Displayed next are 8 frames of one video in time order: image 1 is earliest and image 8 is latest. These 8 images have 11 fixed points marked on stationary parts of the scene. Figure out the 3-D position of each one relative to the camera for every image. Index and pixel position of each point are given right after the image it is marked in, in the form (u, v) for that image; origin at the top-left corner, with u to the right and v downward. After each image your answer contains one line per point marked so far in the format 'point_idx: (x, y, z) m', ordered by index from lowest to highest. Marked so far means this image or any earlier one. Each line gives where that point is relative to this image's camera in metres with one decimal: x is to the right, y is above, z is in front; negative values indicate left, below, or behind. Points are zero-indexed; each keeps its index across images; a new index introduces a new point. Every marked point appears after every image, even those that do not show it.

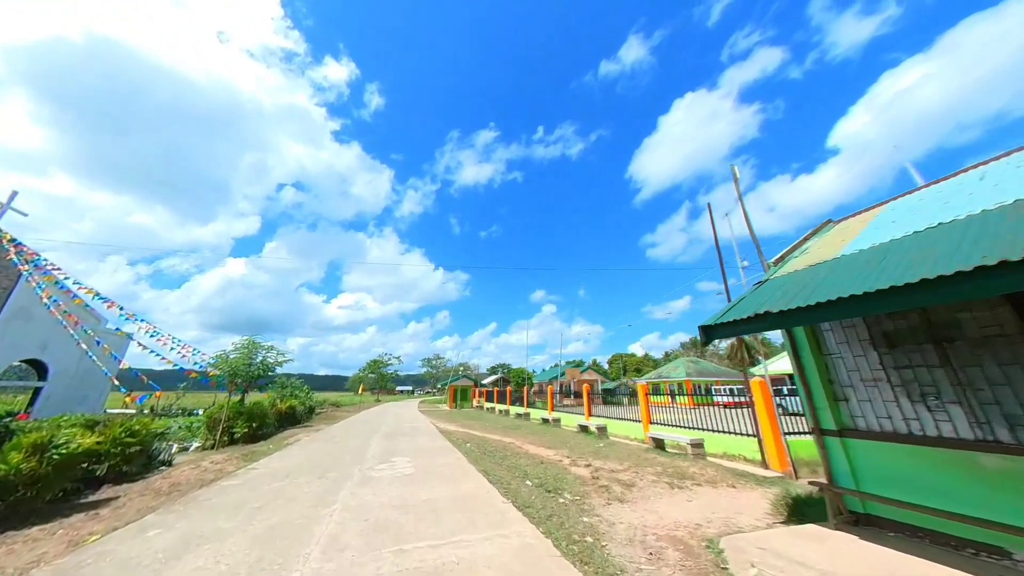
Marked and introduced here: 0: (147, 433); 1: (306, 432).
0: (-7.0, -2.8, +7.9) m
1: (-6.8, -4.8, +13.6) m
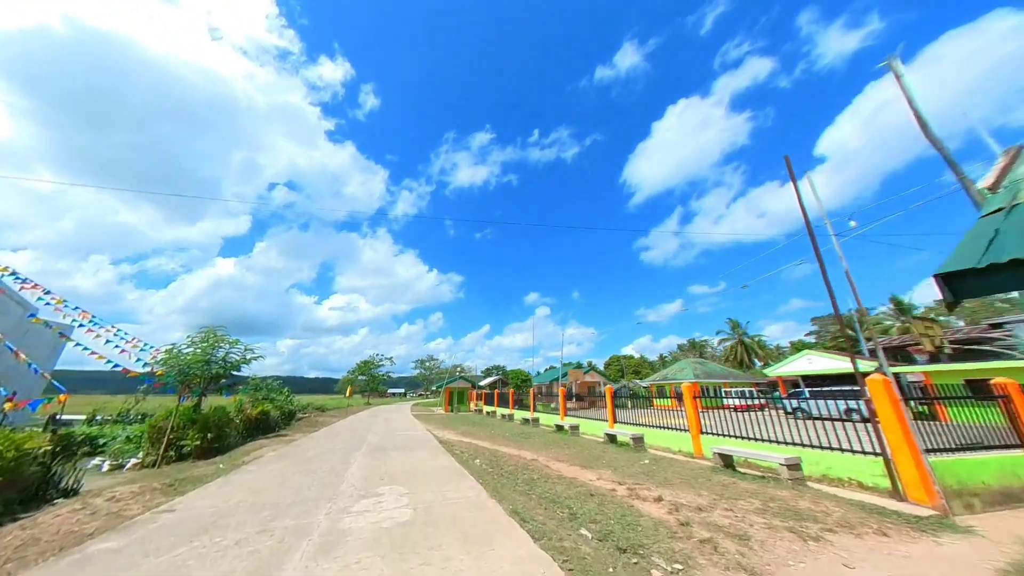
0: (-6.5, -2.2, +5.5) m
1: (-6.4, -4.2, +11.1) m
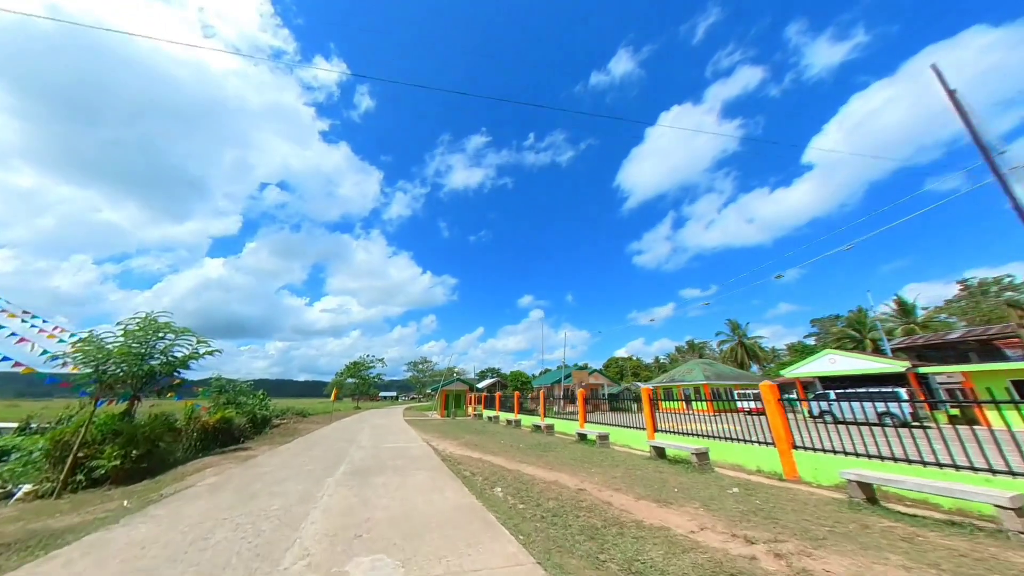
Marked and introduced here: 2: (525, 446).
0: (-5.9, -1.6, +3.0) m
1: (-5.9, -3.6, +8.6) m
2: (+0.4, -4.4, +11.4) m
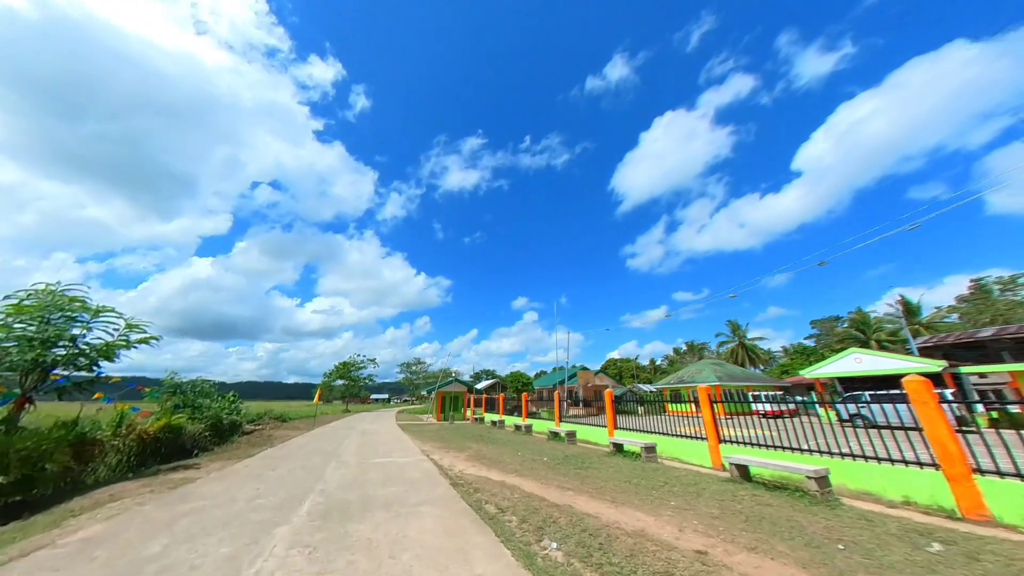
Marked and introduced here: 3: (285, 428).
0: (-5.3, -0.9, +0.5) m
1: (-5.4, -3.0, +6.2) m
2: (+0.9, -3.8, +9.1) m
3: (-10.6, -6.6, +19.1) m
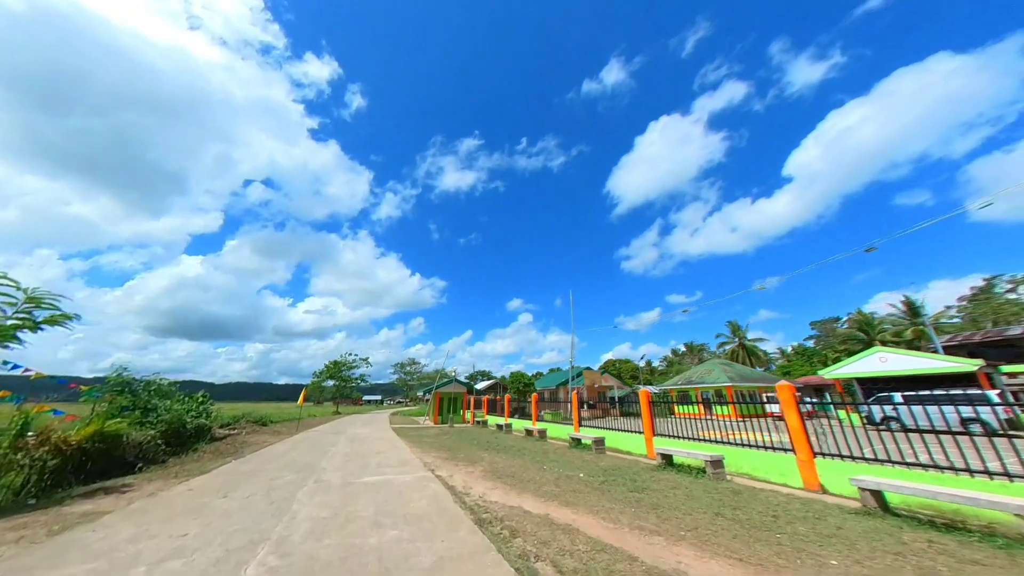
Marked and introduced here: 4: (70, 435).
0: (-4.6, -0.3, -1.5) m
1: (-4.8, -2.4, +4.1) m
2: (+1.4, -3.3, +7.1) m
3: (-10.3, -6.0, +17.0) m
4: (-7.6, -2.5, +7.1) m
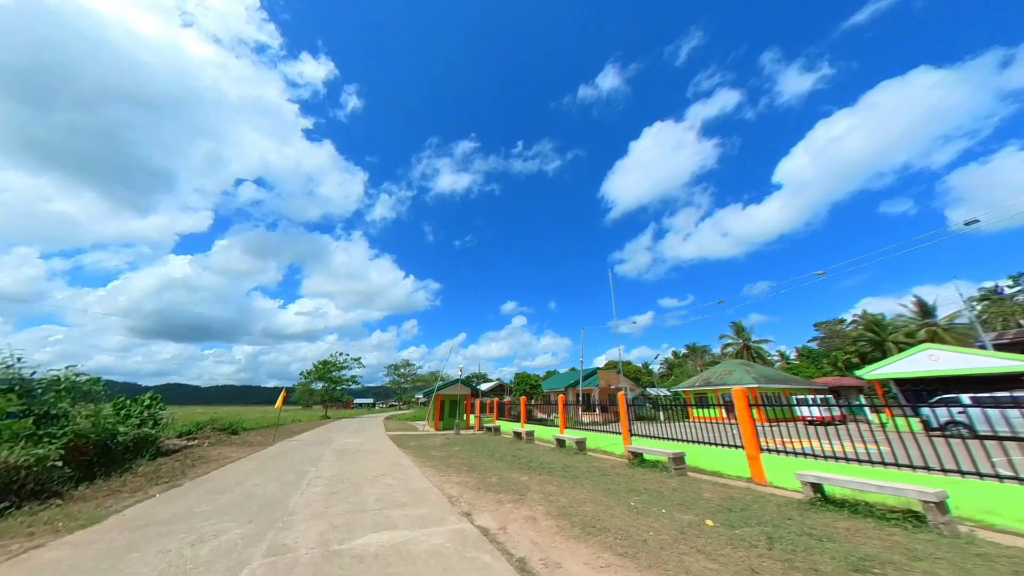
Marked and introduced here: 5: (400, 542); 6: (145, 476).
0: (-3.5, +0.5, -4.4) m
1: (-3.8, -1.6, +1.2) m
2: (+2.4, -2.6, +4.3) m
3: (-9.4, -5.3, +13.9) m
4: (-6.6, -1.7, +4.1) m
5: (-1.0, -2.4, +3.9) m
6: (-7.7, -3.9, +8.9) m
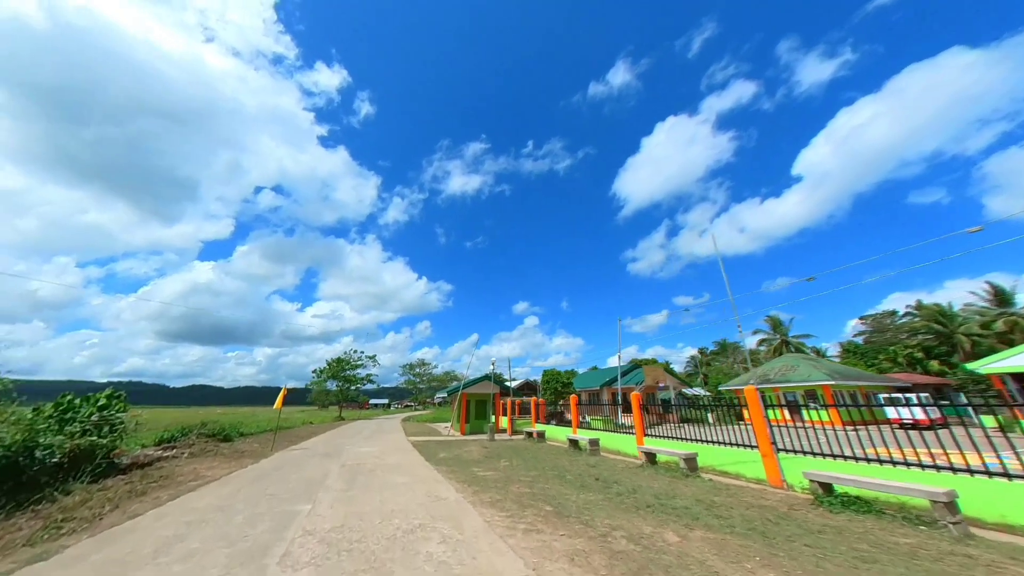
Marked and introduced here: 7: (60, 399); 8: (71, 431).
0: (-2.4, +1.5, -7.8) m
1: (-2.5, -0.7, -2.2) m
2: (+3.8, -1.5, +0.7) m
3: (-7.7, -4.4, +10.7) m
4: (-5.2, -0.8, +0.8) m
5: (+0.3, -1.4, +0.5) m
6: (-6.2, -3.0, +5.7) m
7: (-11.2, -2.8, +10.2) m
8: (-9.8, -3.2, +9.0) m
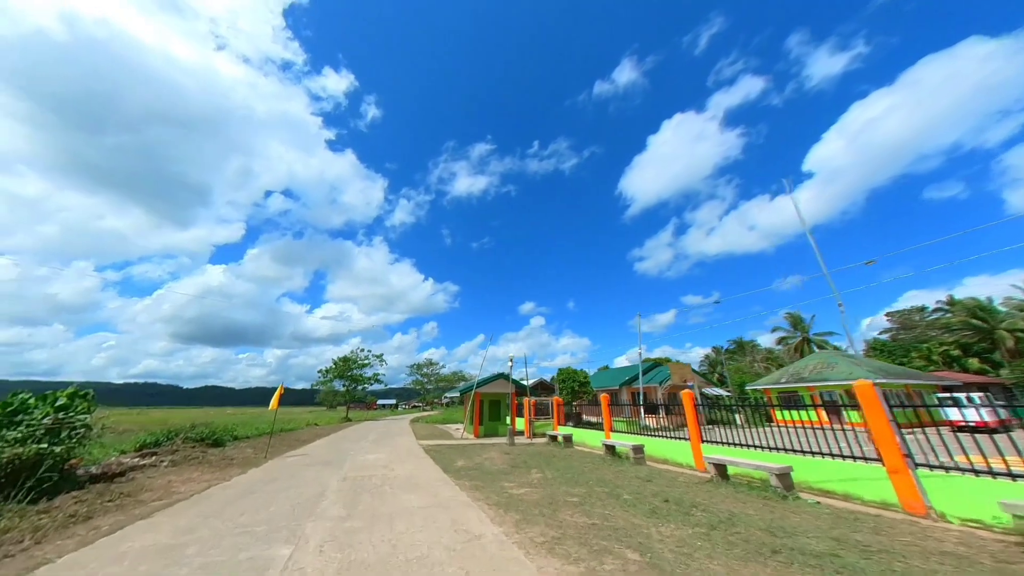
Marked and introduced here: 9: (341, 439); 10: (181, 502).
0: (-2.0, +2.0, -9.5) m
1: (-2.0, -0.2, -3.9) m
2: (+4.4, -1.0, -1.1) m
3: (-7.0, -4.0, +9.1) m
4: (-4.7, -0.4, -0.9) m
5: (+0.9, -0.9, -1.3) m
6: (-5.5, -2.5, +4.0) m
7: (-10.5, -2.3, +8.6) m
8: (-9.0, -2.7, +7.4) m
9: (-7.7, -6.7, +18.4) m
10: (-5.3, -3.4, +6.7) m
